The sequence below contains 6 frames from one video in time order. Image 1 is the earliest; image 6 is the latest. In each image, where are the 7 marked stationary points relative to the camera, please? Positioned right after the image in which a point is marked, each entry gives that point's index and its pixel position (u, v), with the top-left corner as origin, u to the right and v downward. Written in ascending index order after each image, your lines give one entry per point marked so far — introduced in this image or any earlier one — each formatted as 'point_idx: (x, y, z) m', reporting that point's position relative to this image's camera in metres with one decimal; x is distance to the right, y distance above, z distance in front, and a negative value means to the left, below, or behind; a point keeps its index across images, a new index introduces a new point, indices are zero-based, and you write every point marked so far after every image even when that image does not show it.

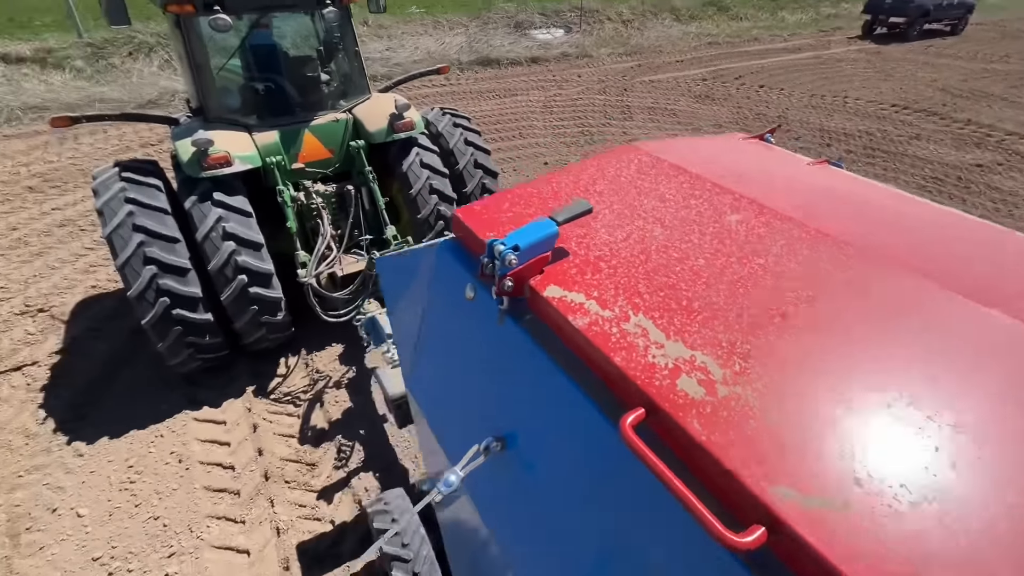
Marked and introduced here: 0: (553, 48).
0: (+1.0, +5.9, +11.7) m
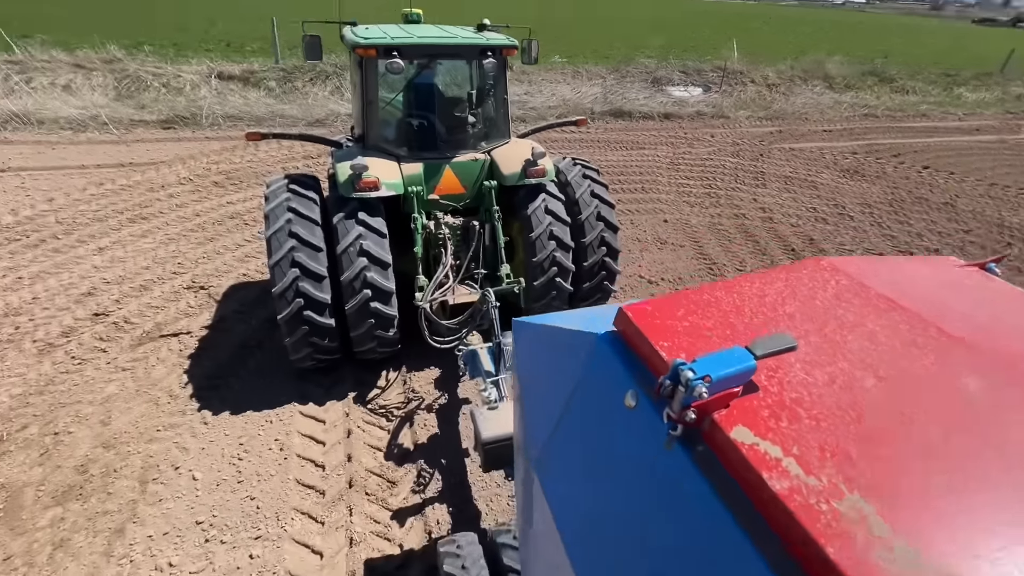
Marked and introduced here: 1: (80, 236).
0: (+4.3, +4.5, +11.5) m
1: (-5.0, +0.6, +5.4) m
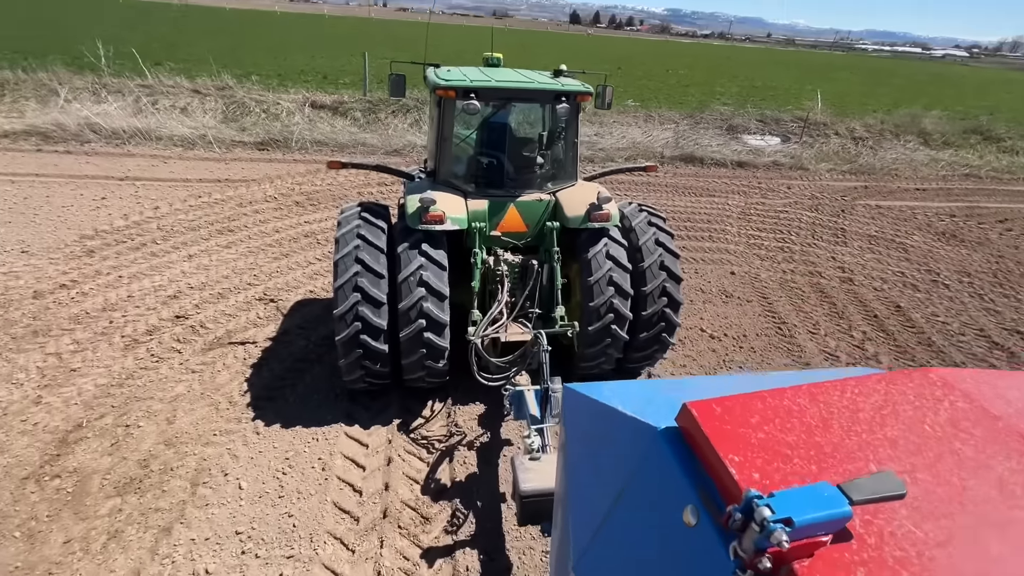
0: (+6.0, +3.1, +11.2) m
1: (-4.3, +0.6, +6.0) m
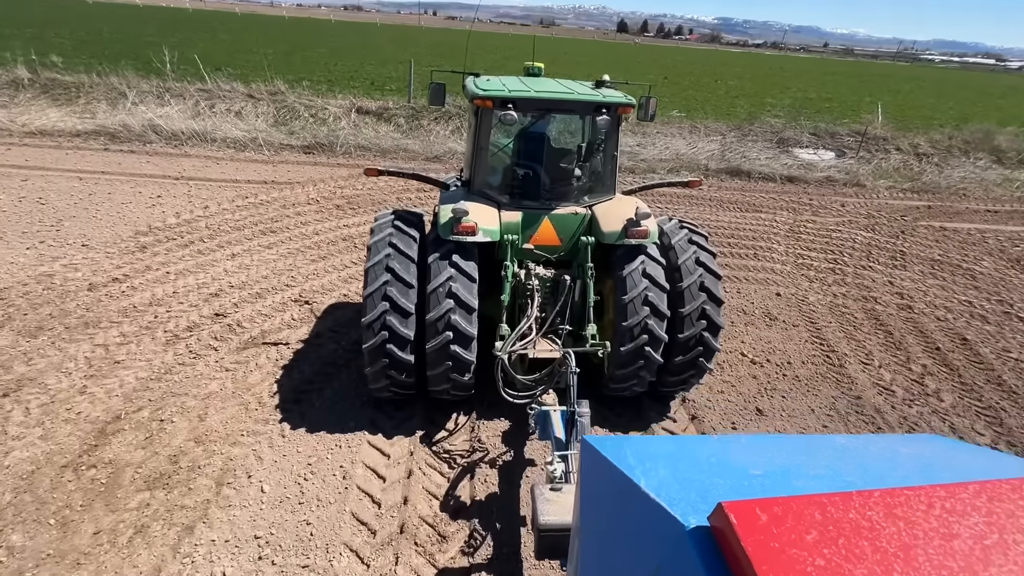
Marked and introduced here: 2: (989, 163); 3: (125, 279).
0: (+6.9, +2.7, +10.6) m
1: (-3.8, +0.6, +6.2) m
2: (+11.5, +3.0, +11.4) m
3: (-4.3, +0.1, +5.2) m
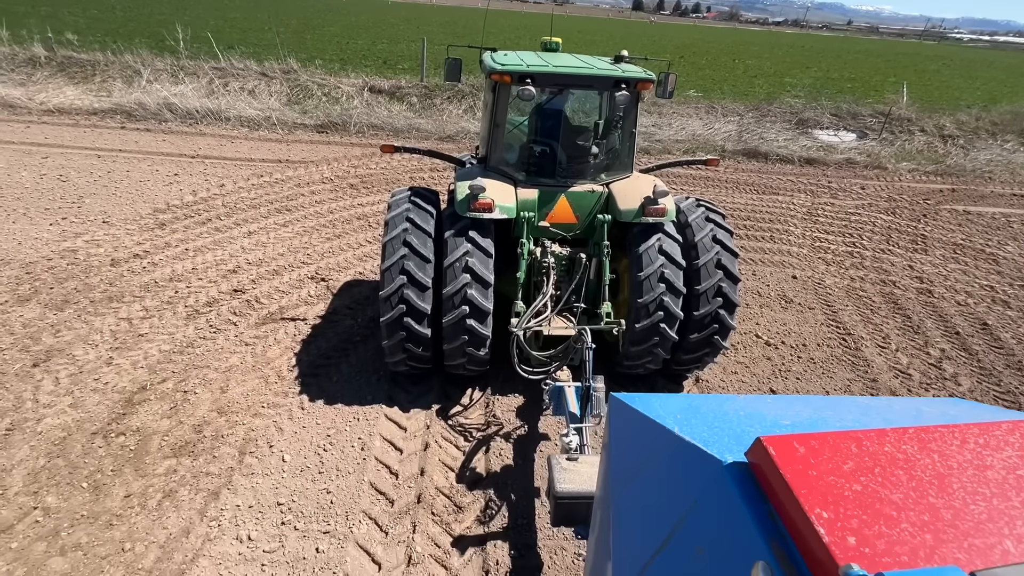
0: (+7.2, +3.0, +10.4) m
1: (-3.6, +0.9, +6.2) m
2: (+11.8, +3.4, +11.0) m
3: (-4.1, +0.4, +5.3) m
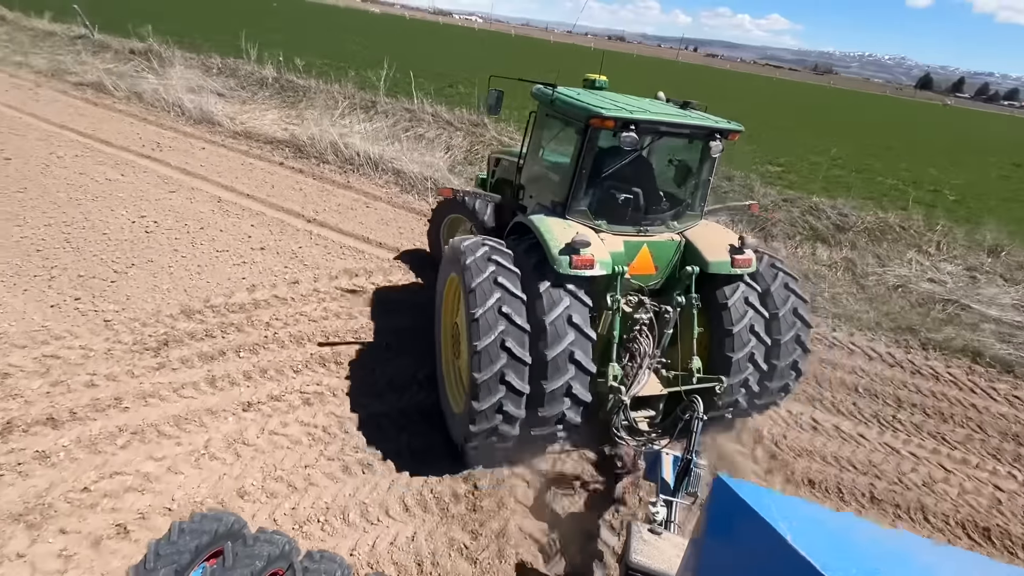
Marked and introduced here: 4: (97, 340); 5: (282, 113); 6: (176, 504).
0: (+9.6, -2.0, +4.0) m
1: (-2.1, -0.6, +3.9) m
2: (+14.0, -3.0, +3.0) m
3: (-3.0, -0.9, +3.2) m
4: (-3.5, -0.4, +4.0) m
5: (-5.1, +3.9, +10.5) m
6: (-2.0, -1.3, +2.8) m
